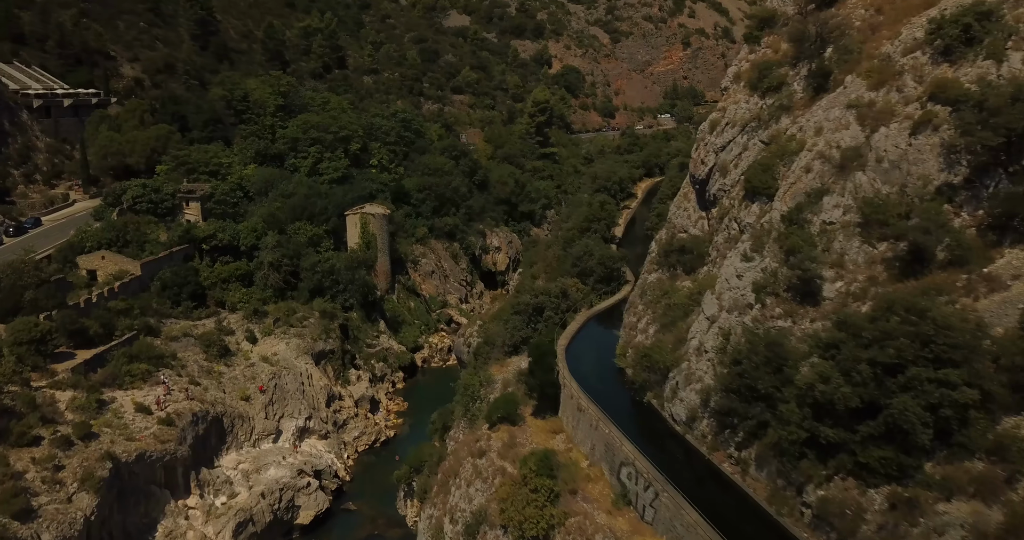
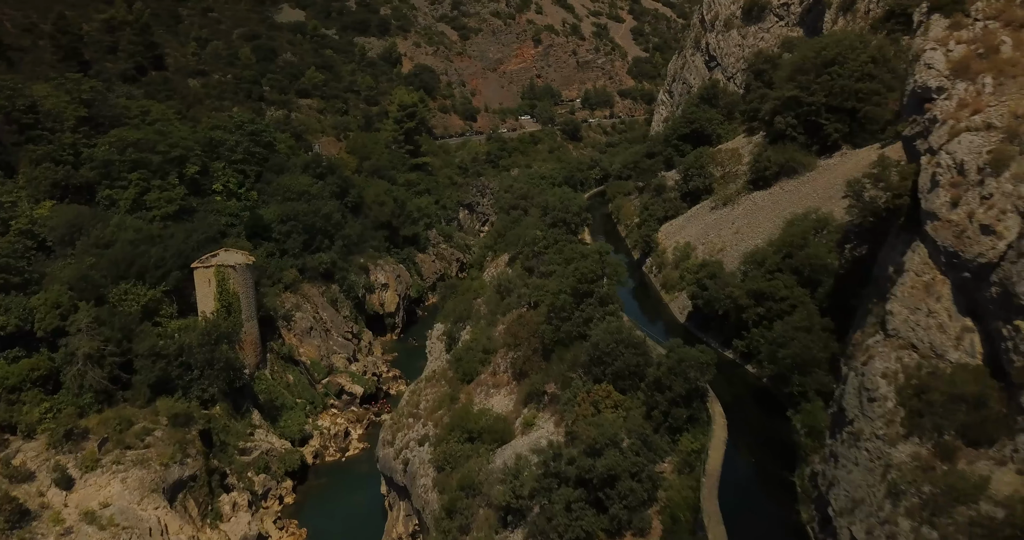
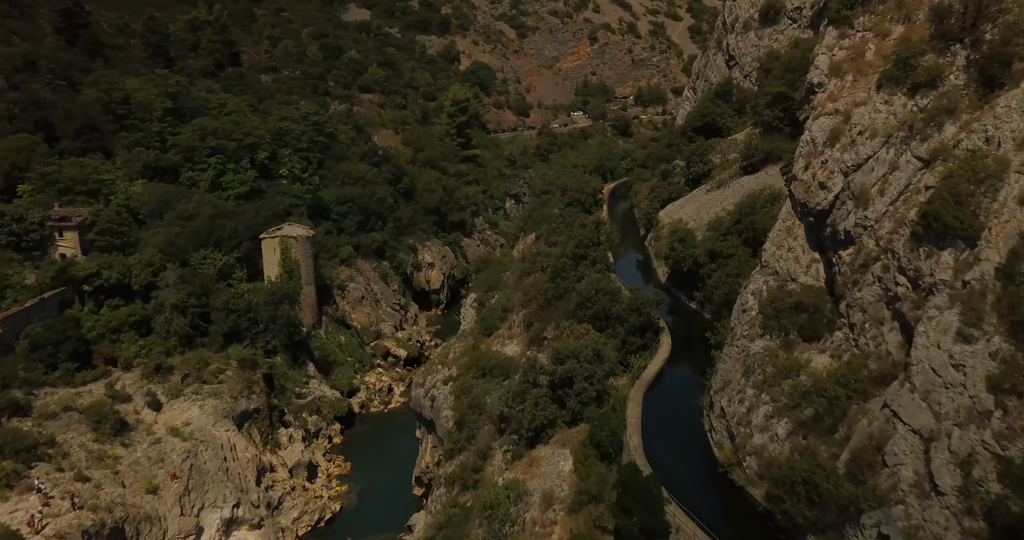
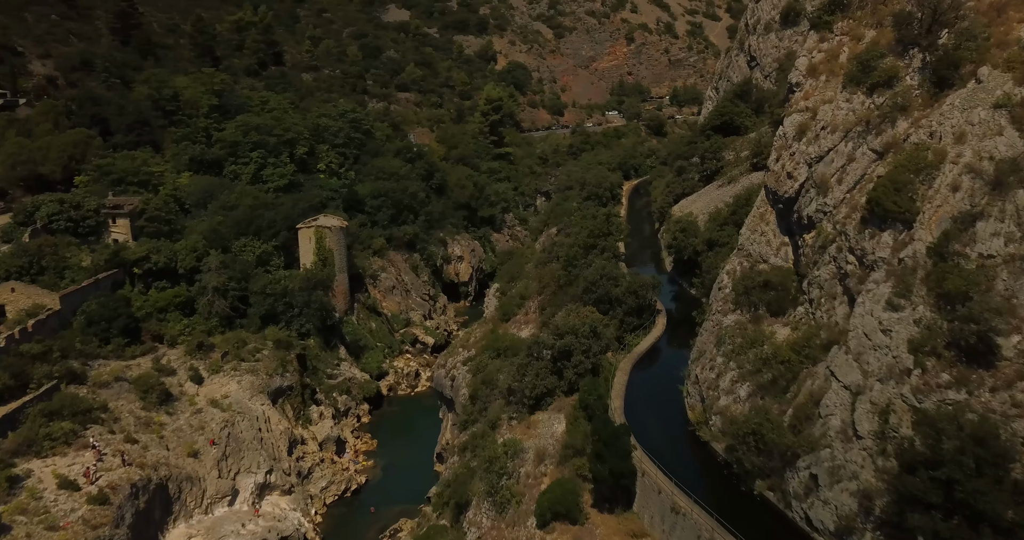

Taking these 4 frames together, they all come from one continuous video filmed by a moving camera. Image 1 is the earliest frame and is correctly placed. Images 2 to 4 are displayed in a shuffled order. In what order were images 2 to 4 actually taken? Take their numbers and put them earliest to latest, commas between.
4, 3, 2
